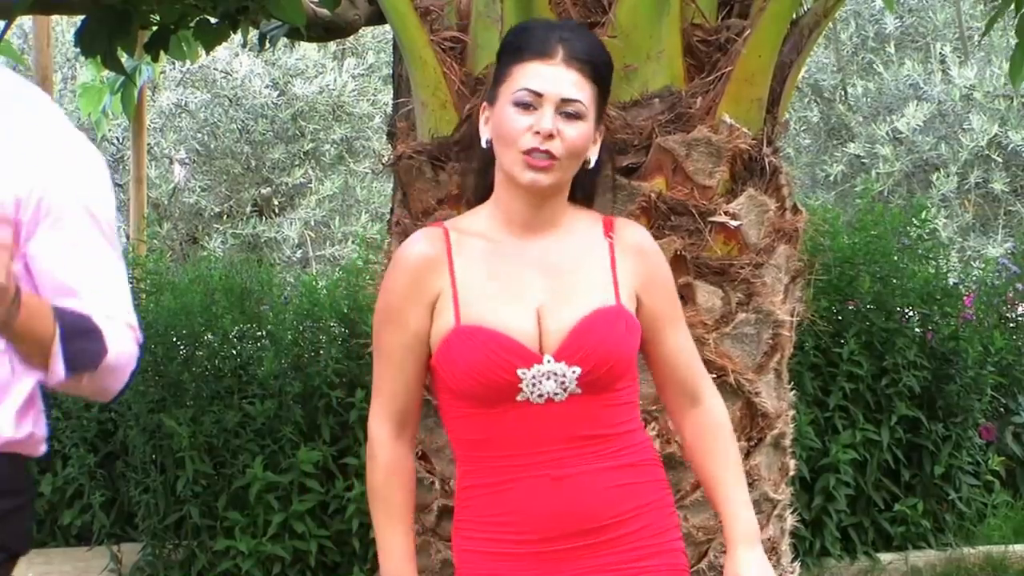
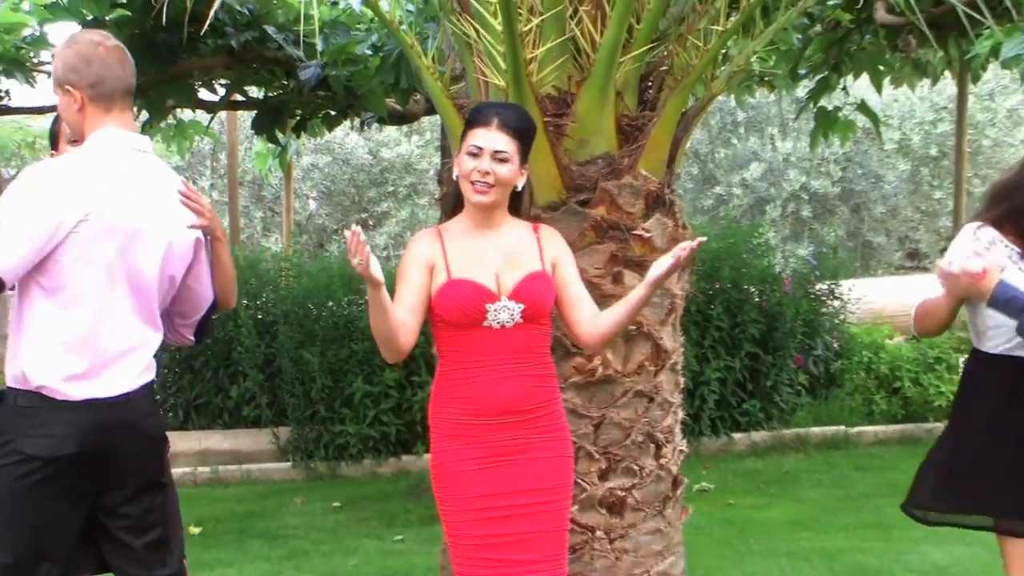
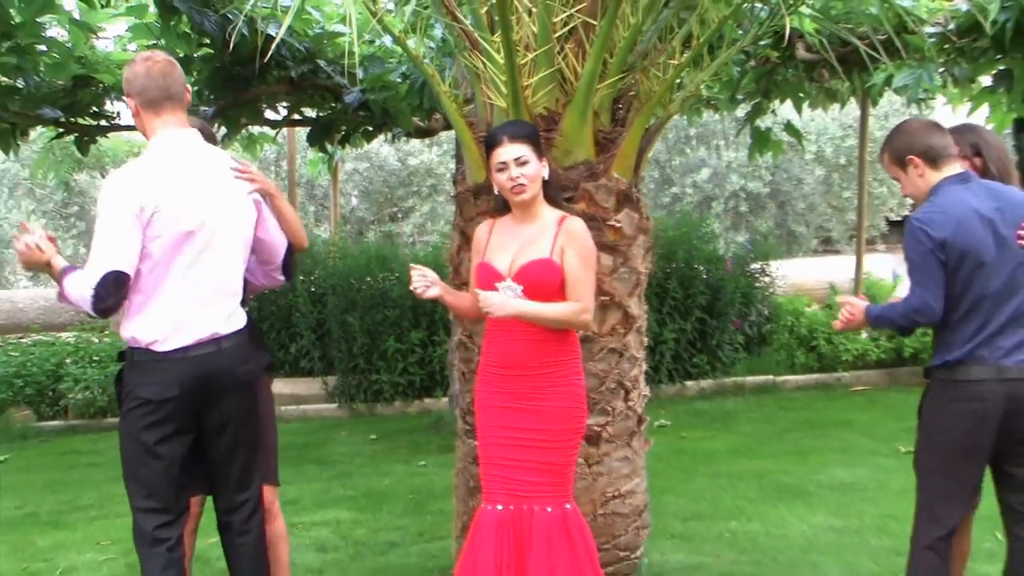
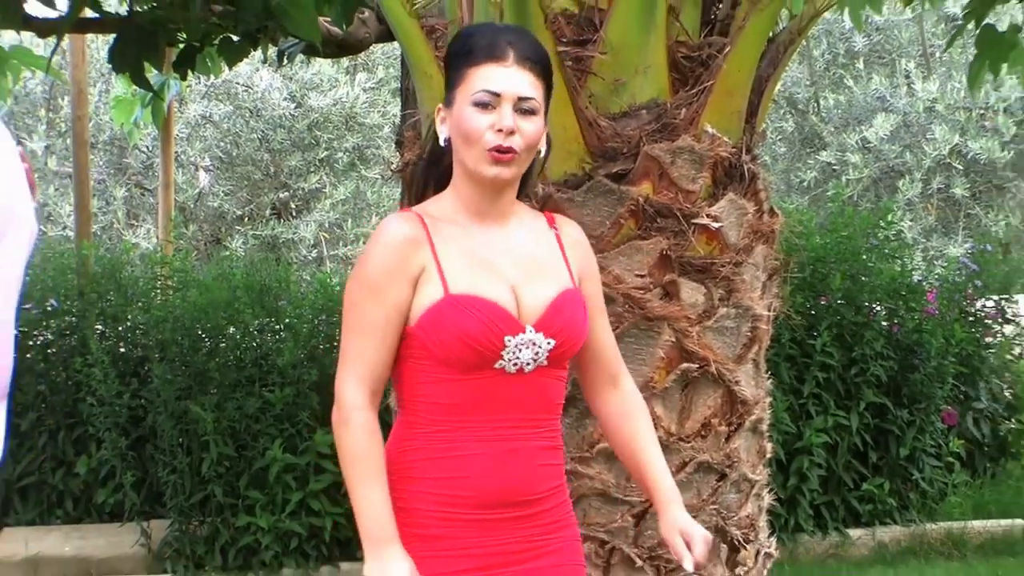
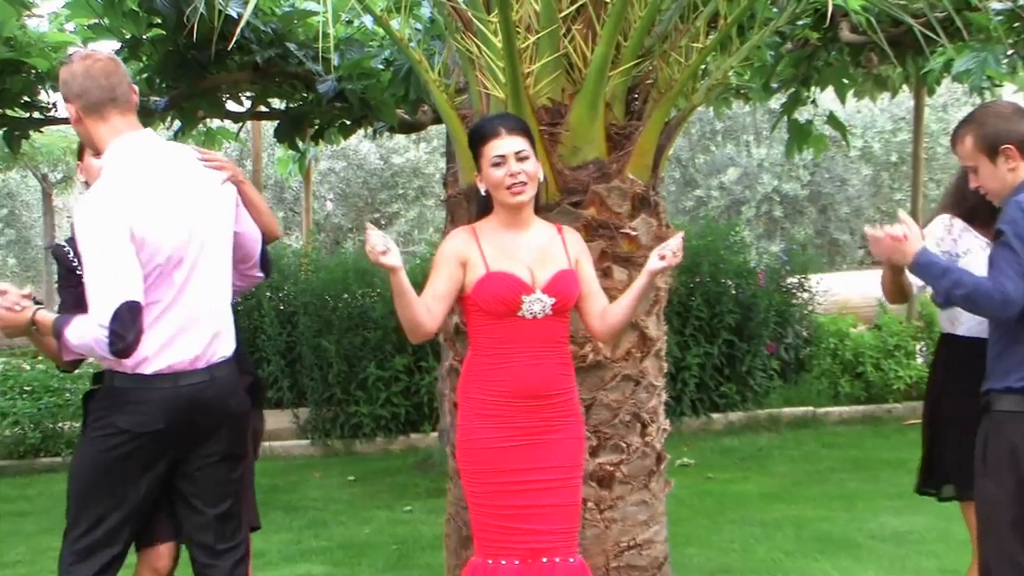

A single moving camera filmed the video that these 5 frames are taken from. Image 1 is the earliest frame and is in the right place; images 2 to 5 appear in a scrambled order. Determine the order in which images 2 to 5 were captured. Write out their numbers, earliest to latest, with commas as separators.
4, 2, 5, 3
